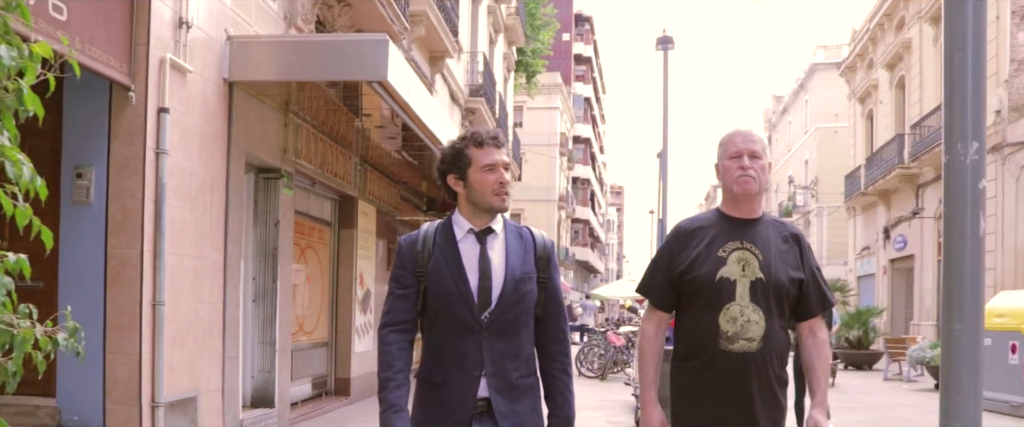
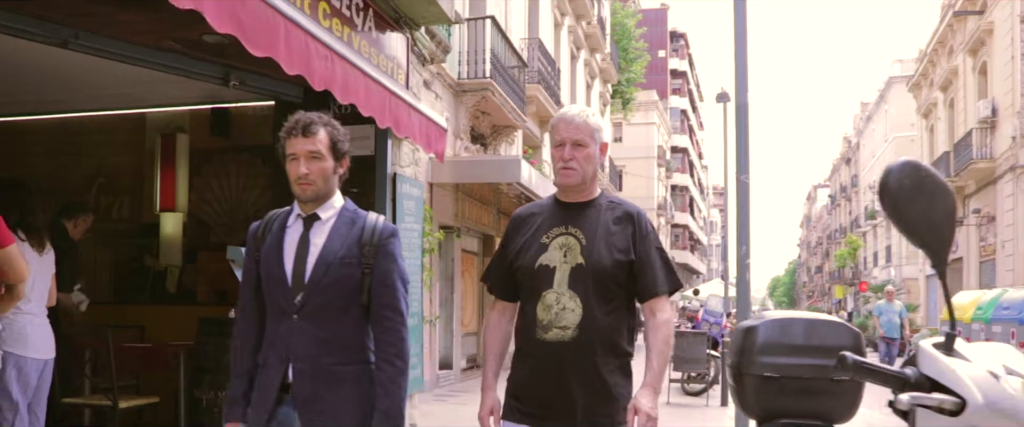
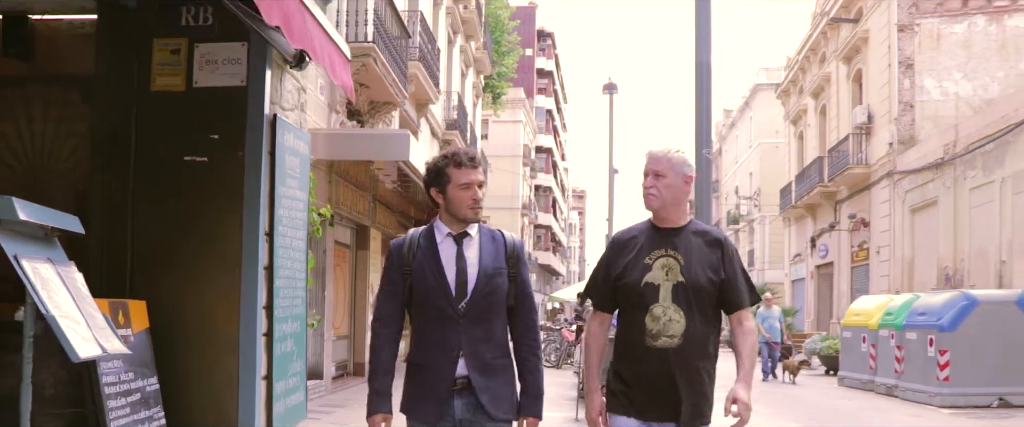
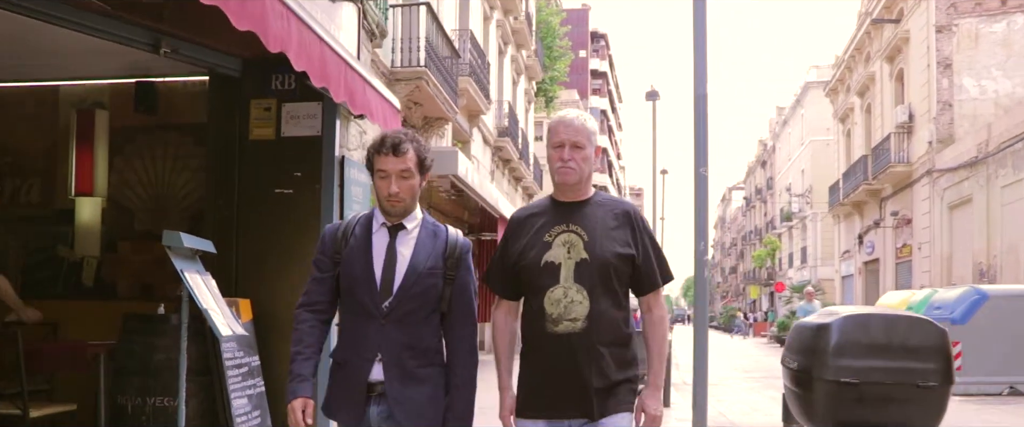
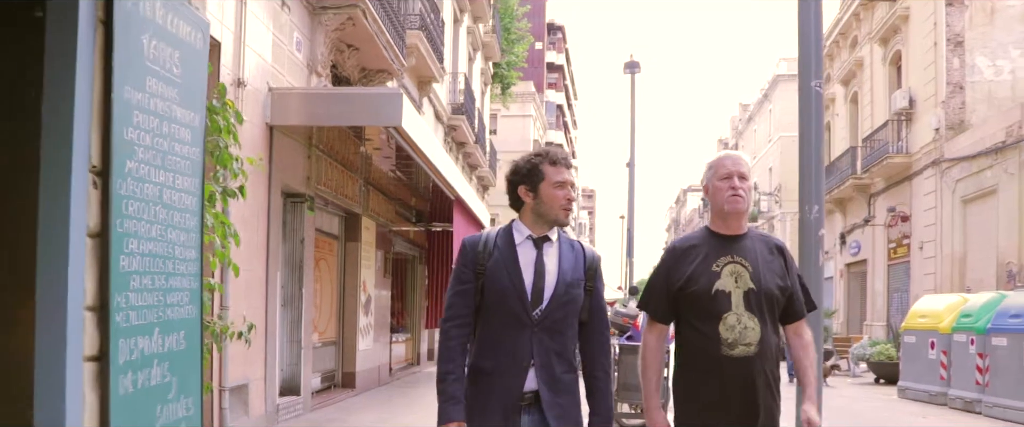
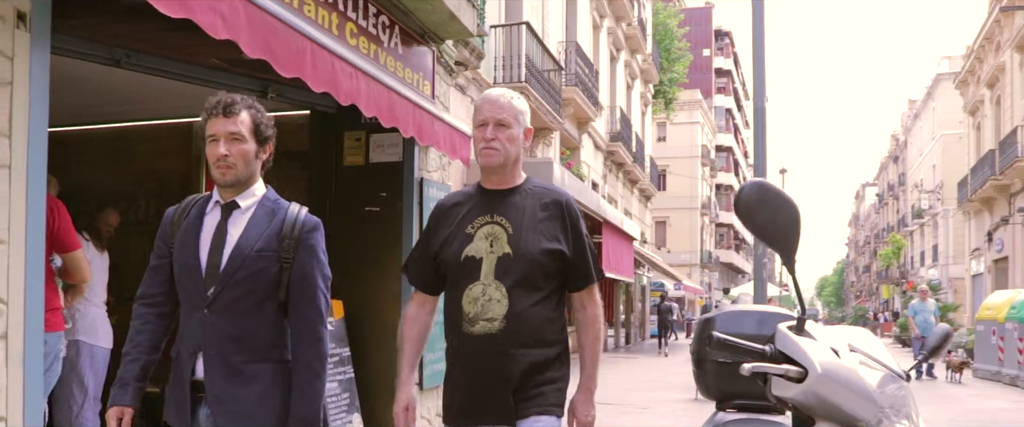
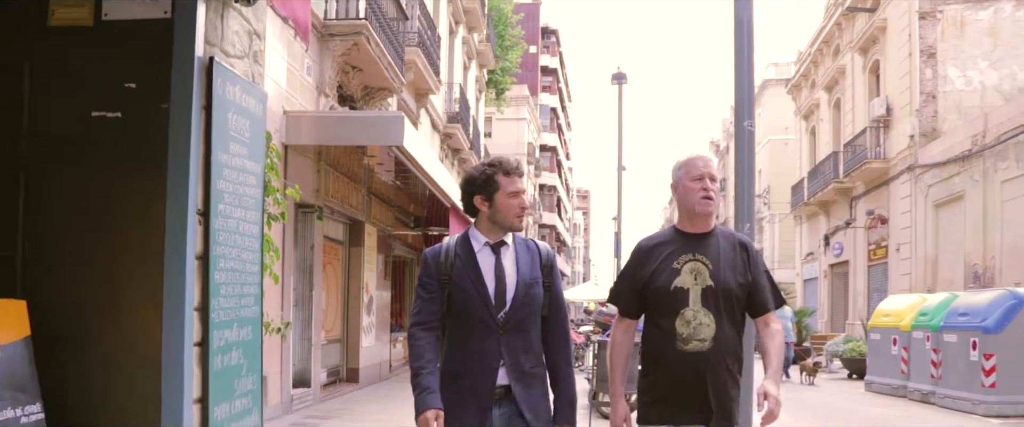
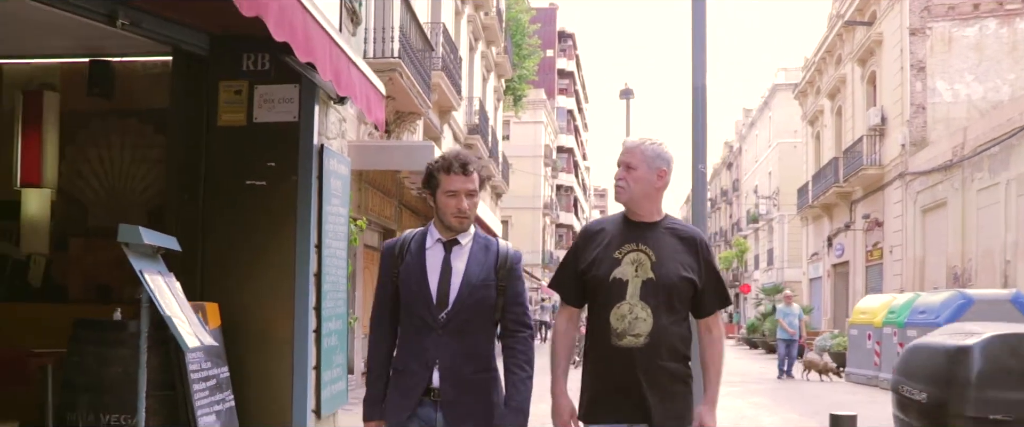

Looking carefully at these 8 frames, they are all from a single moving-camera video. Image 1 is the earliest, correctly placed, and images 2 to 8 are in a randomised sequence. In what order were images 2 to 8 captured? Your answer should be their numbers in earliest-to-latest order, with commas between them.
5, 7, 3, 8, 4, 2, 6
